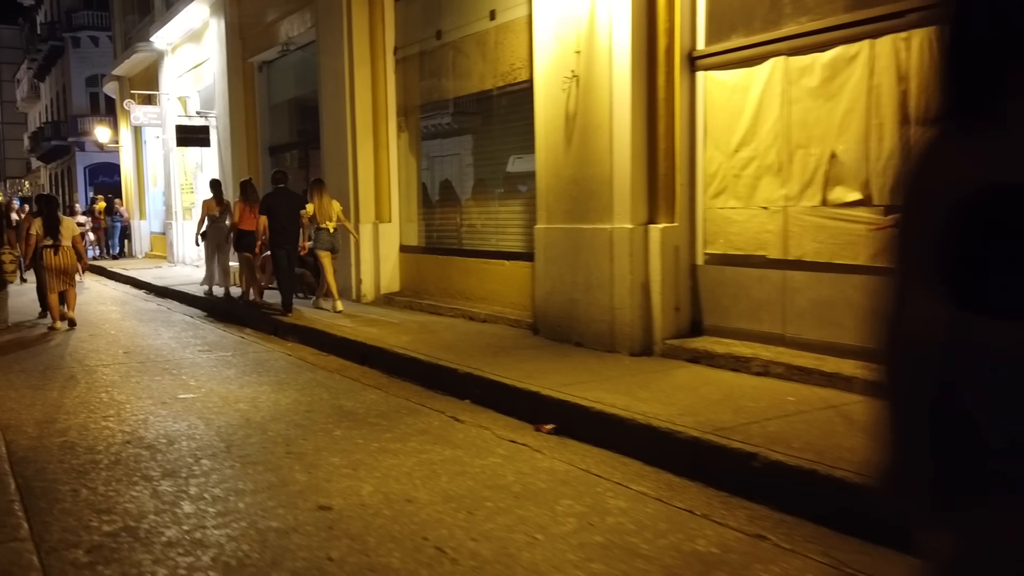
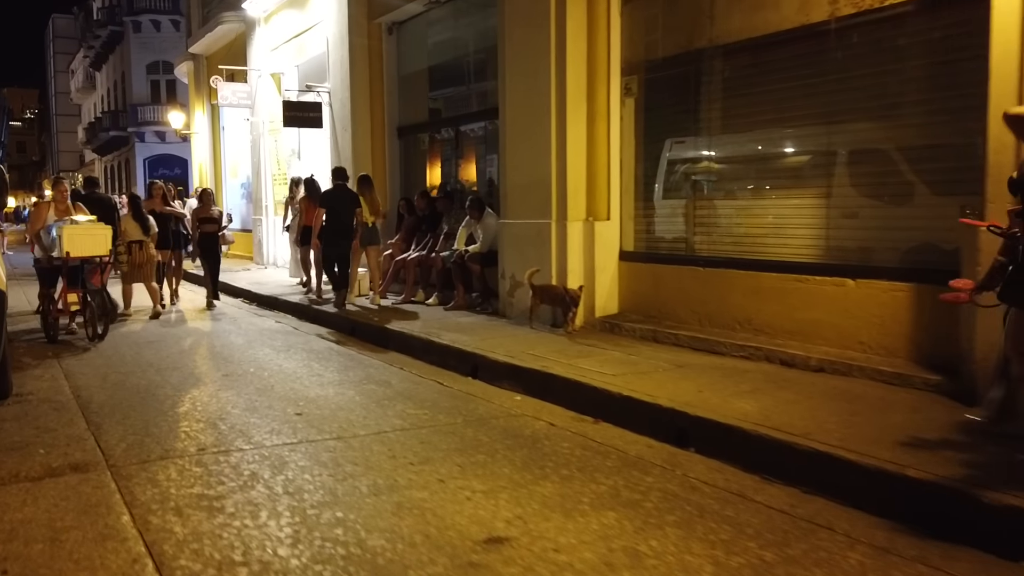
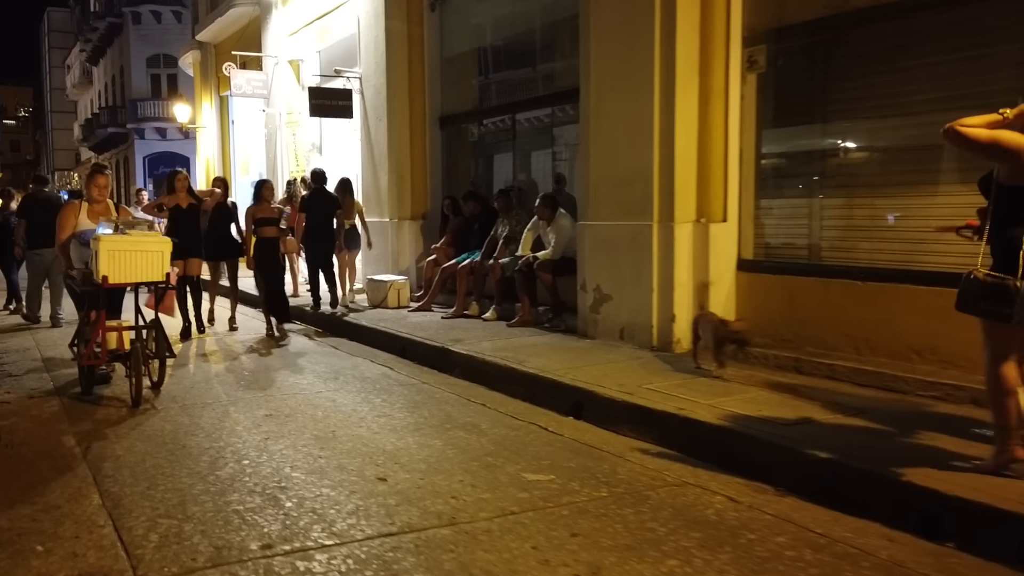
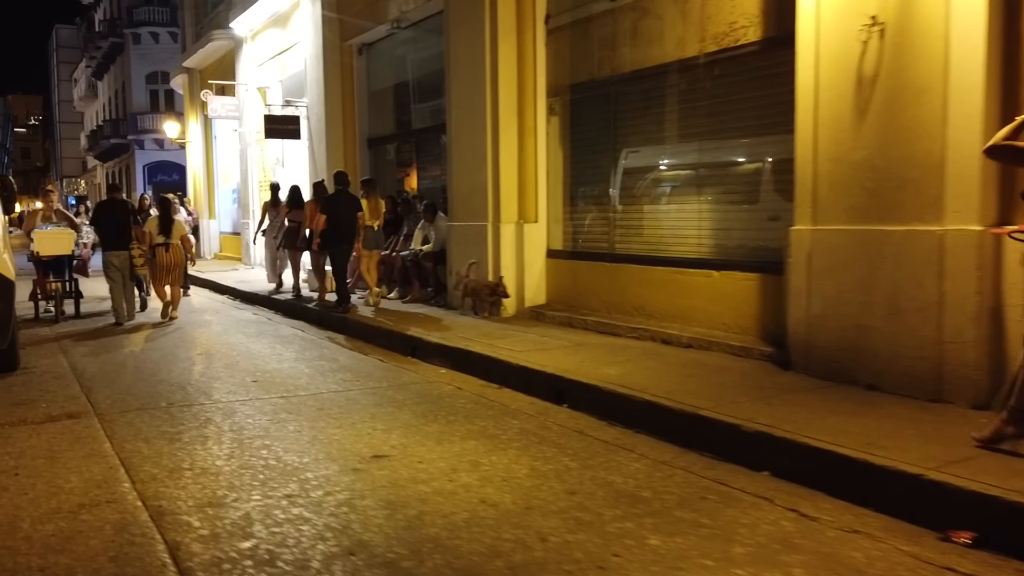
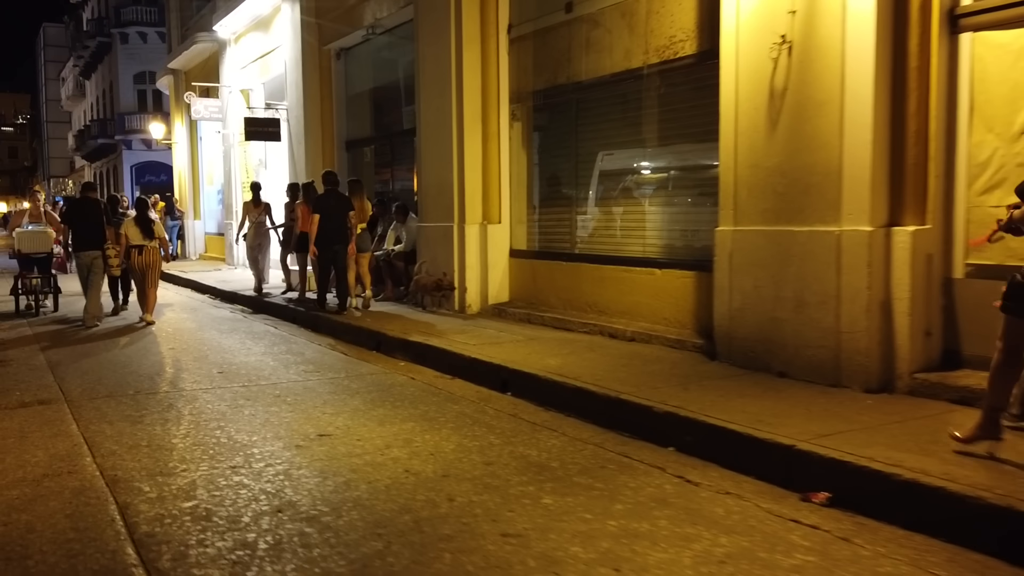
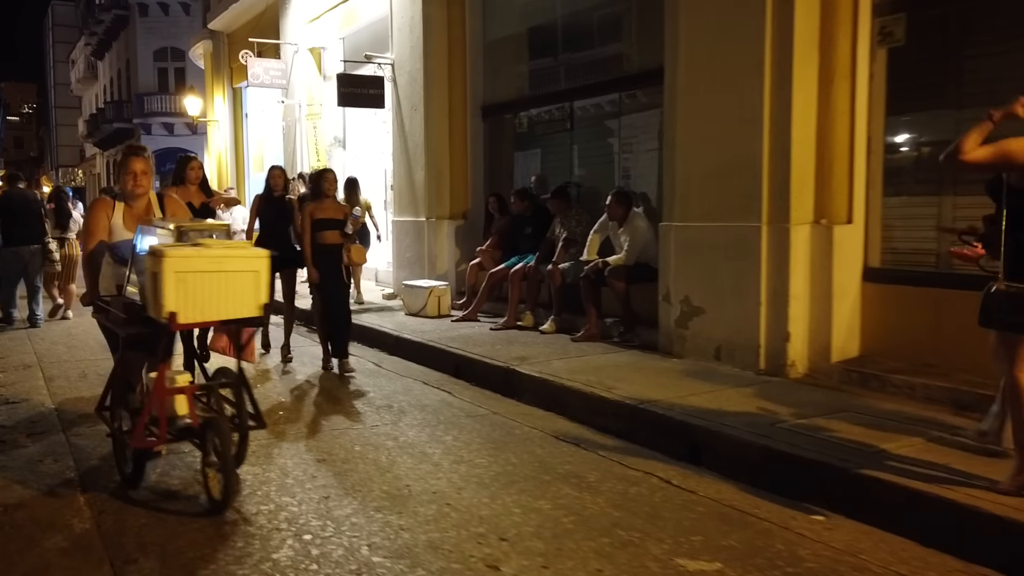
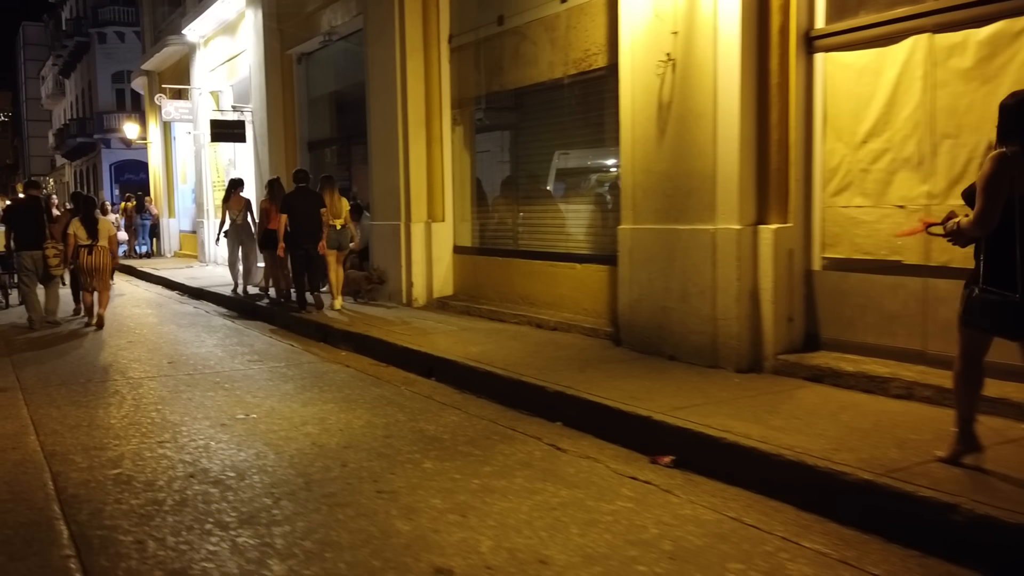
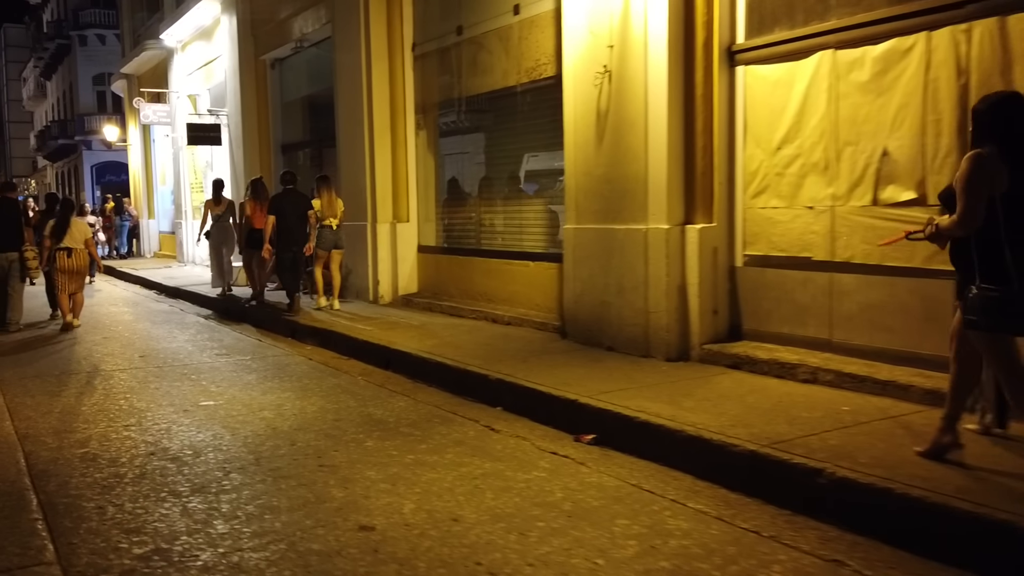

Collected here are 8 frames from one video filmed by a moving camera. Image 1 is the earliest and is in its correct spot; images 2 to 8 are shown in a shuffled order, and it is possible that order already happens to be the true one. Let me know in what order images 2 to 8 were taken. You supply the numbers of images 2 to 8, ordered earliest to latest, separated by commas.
8, 7, 5, 4, 2, 3, 6
